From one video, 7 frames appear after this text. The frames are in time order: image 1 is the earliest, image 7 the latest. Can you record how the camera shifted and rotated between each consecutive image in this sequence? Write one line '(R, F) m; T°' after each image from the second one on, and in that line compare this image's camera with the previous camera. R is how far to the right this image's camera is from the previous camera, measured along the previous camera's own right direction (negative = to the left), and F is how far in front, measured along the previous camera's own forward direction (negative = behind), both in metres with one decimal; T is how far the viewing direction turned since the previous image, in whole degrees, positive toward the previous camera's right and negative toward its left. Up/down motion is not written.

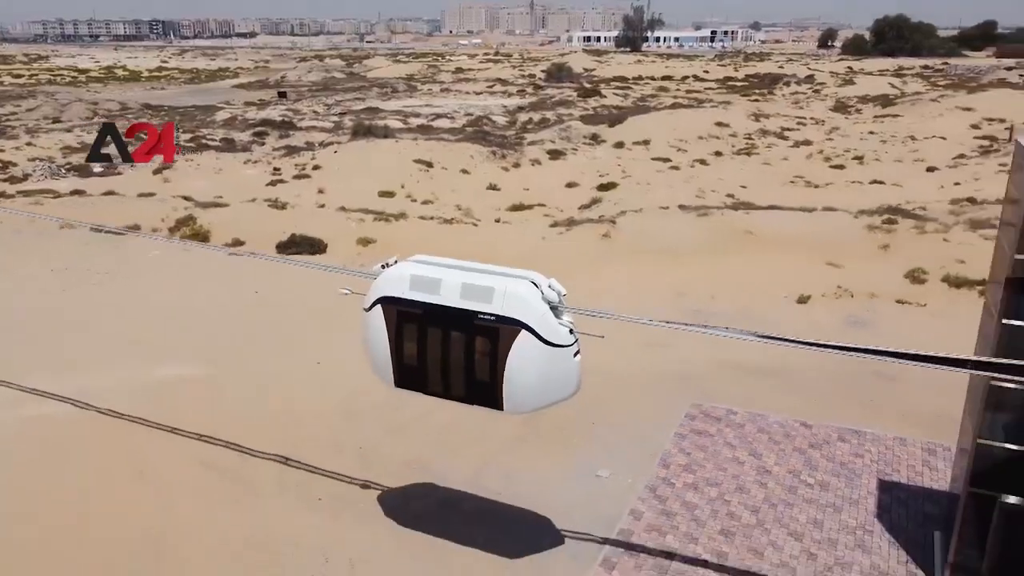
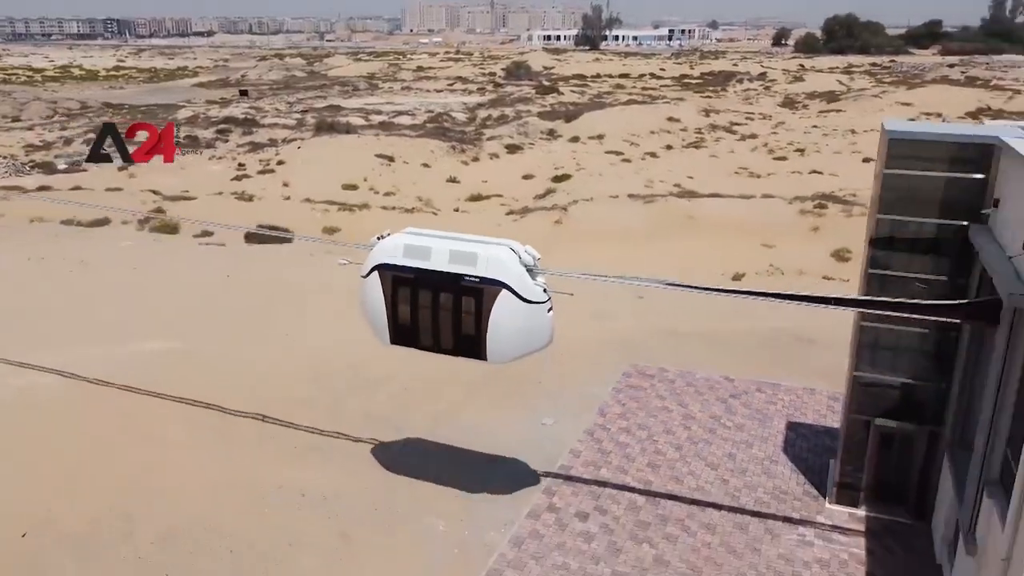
(+0.2, -1.8) m; +2°
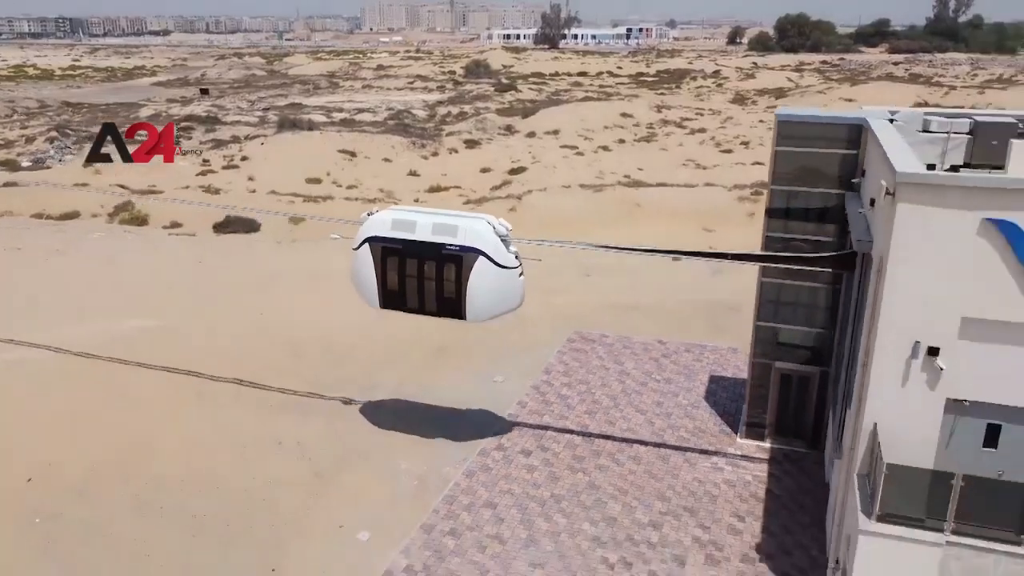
(+0.2, -1.9) m; +2°
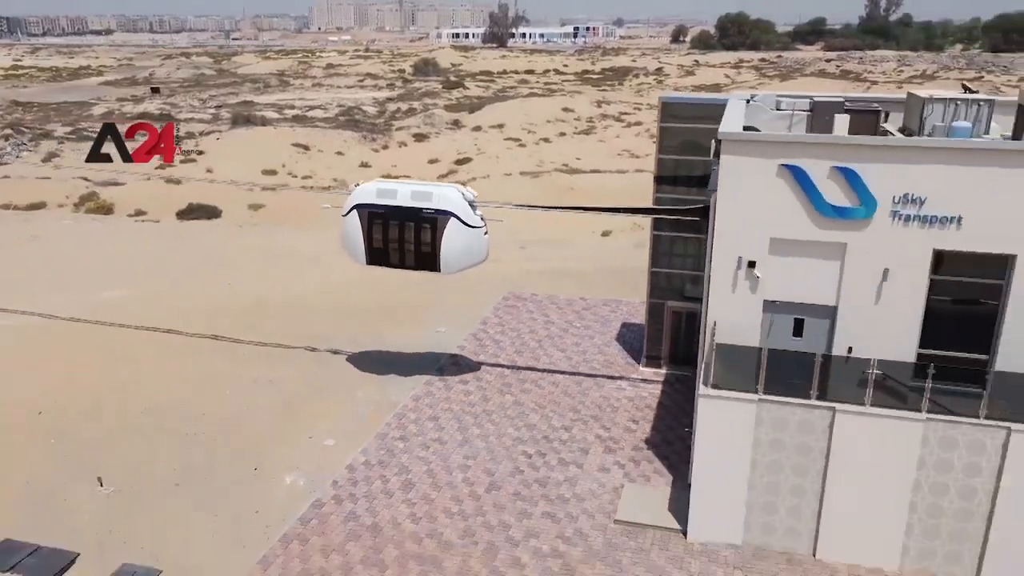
(+0.3, -2.9) m; +3°
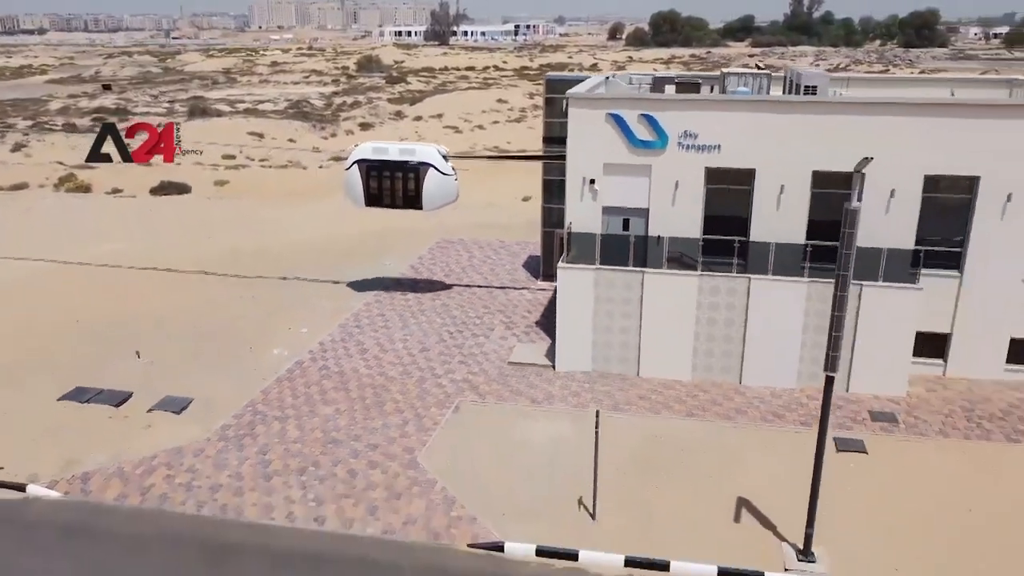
(+0.6, -5.7) m; +3°
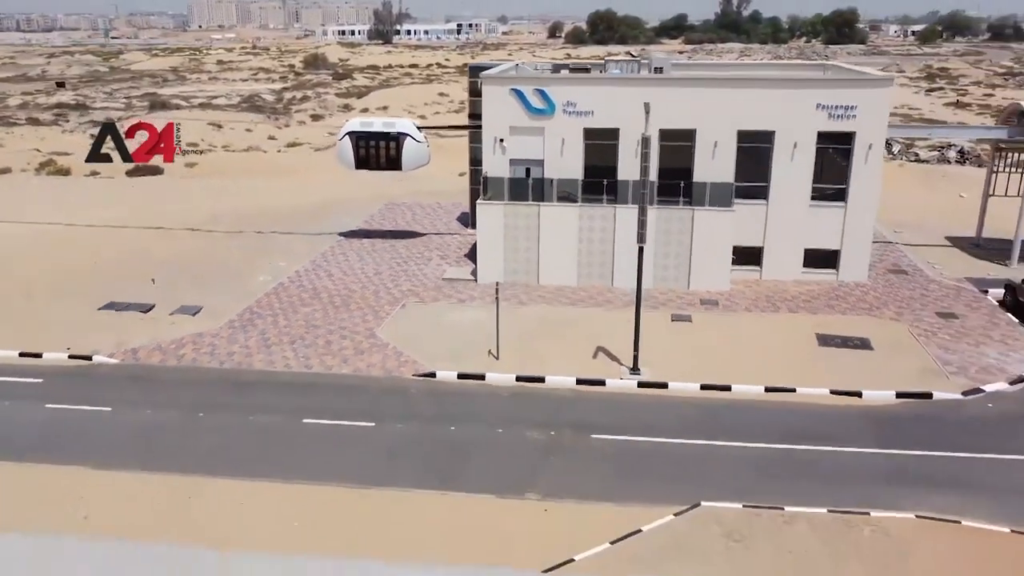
(+0.5, -6.0) m; +3°
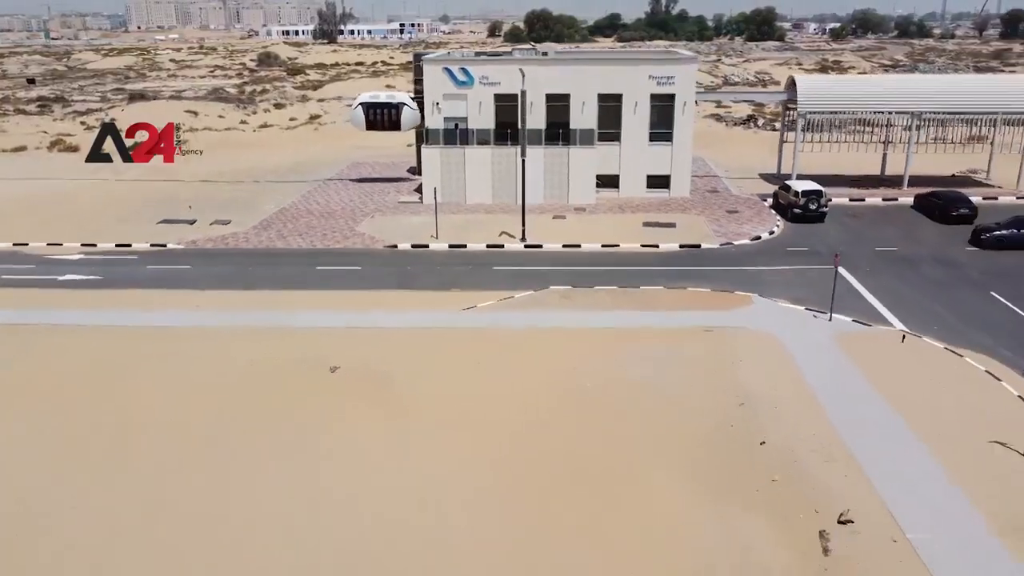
(+0.5, -10.4) m; +3°
